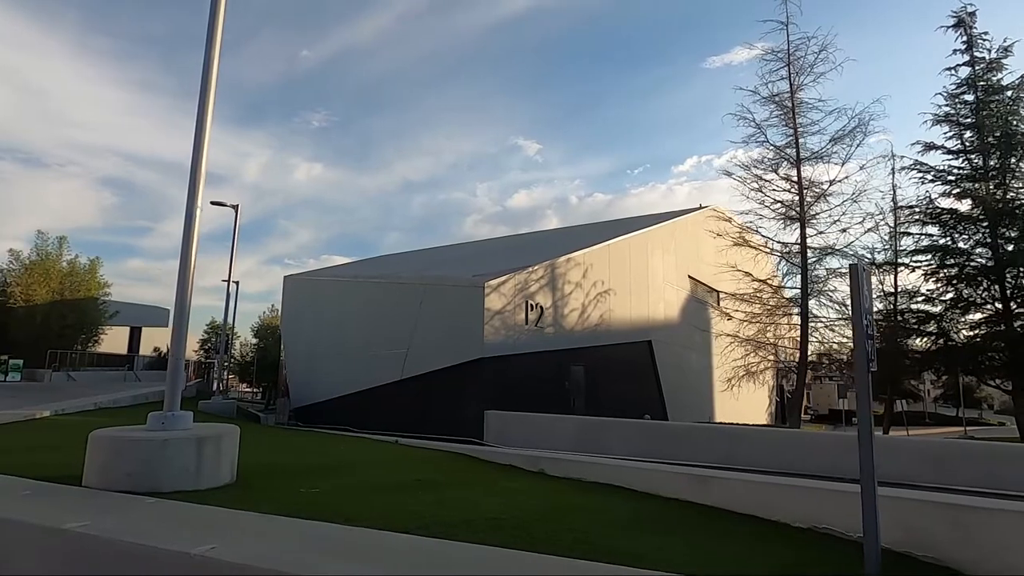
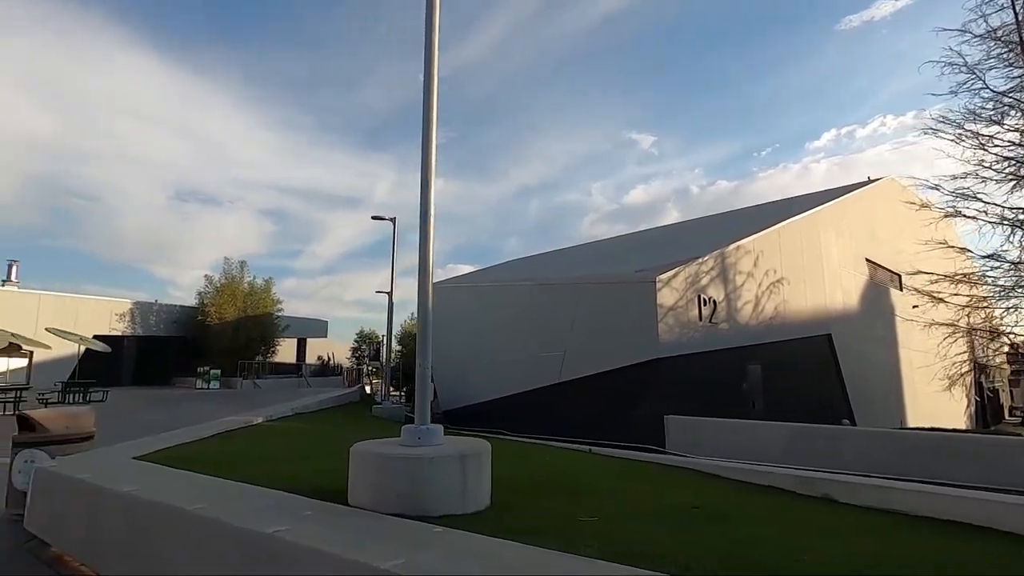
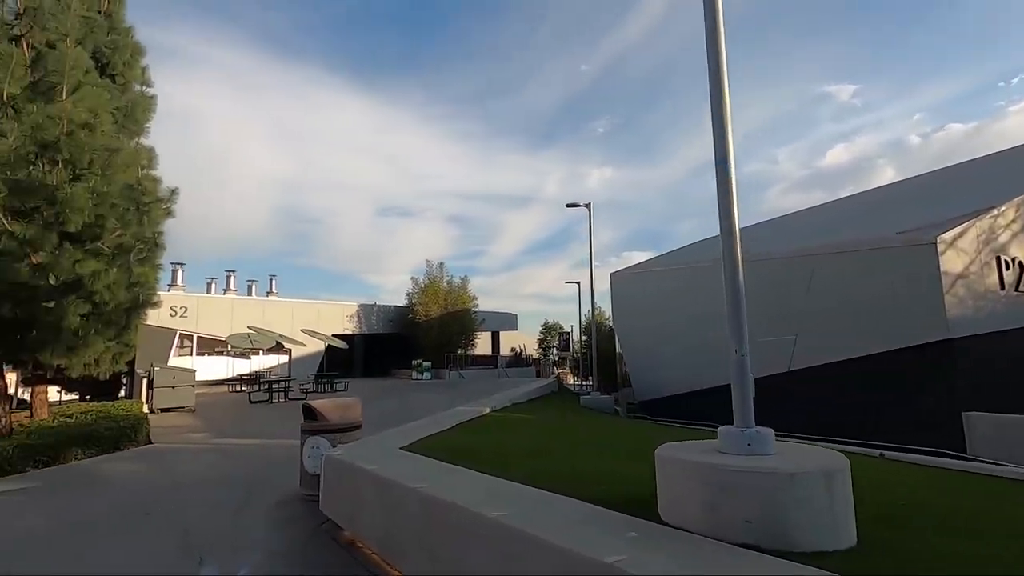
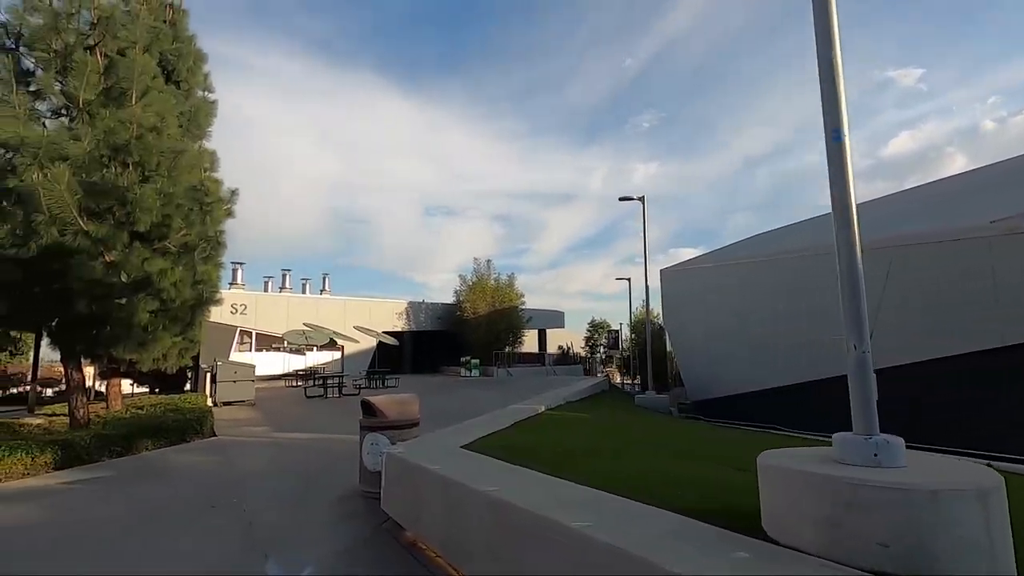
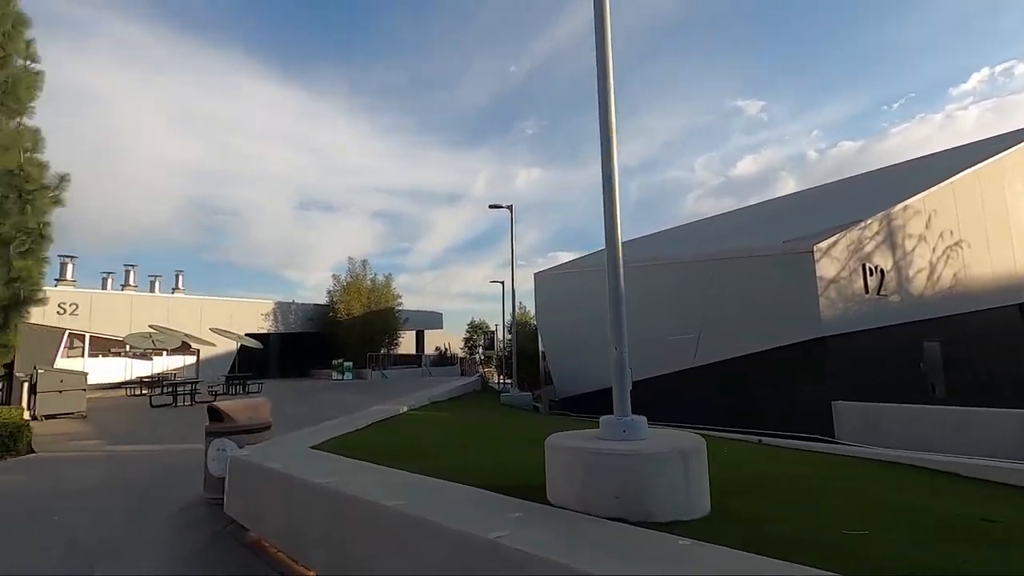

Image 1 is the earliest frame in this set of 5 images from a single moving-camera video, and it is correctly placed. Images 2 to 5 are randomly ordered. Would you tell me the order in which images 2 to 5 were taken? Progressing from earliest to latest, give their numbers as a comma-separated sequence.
2, 5, 3, 4
